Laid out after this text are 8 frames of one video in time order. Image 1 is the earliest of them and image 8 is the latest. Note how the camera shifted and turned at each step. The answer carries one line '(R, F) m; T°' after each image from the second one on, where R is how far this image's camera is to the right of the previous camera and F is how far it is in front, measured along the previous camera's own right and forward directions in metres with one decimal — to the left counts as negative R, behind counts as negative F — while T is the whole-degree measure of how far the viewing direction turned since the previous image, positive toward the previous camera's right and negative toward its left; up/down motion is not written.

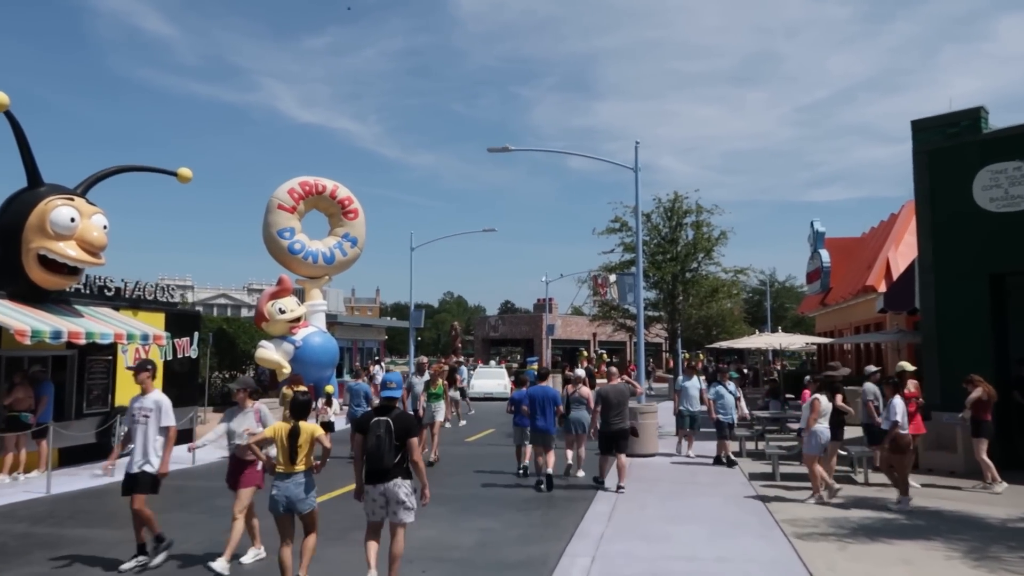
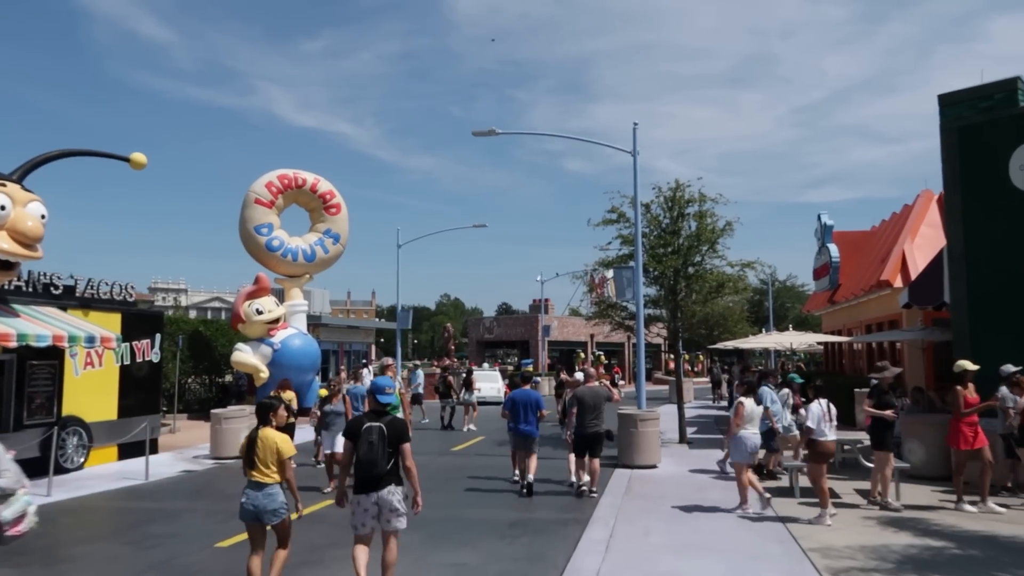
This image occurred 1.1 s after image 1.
(+0.2, +1.3) m; 0°
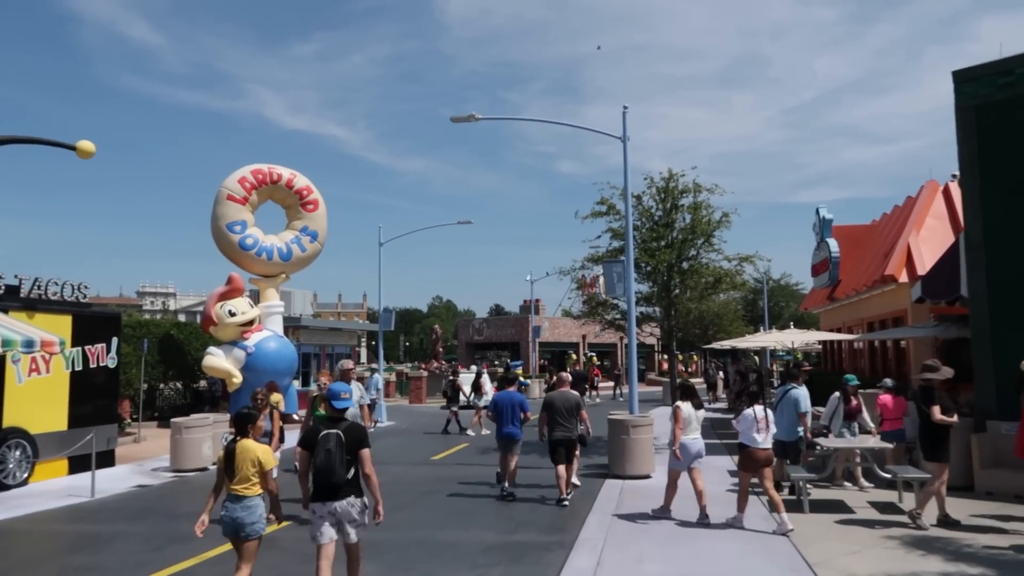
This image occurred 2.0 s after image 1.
(+0.2, +1.0) m; +1°
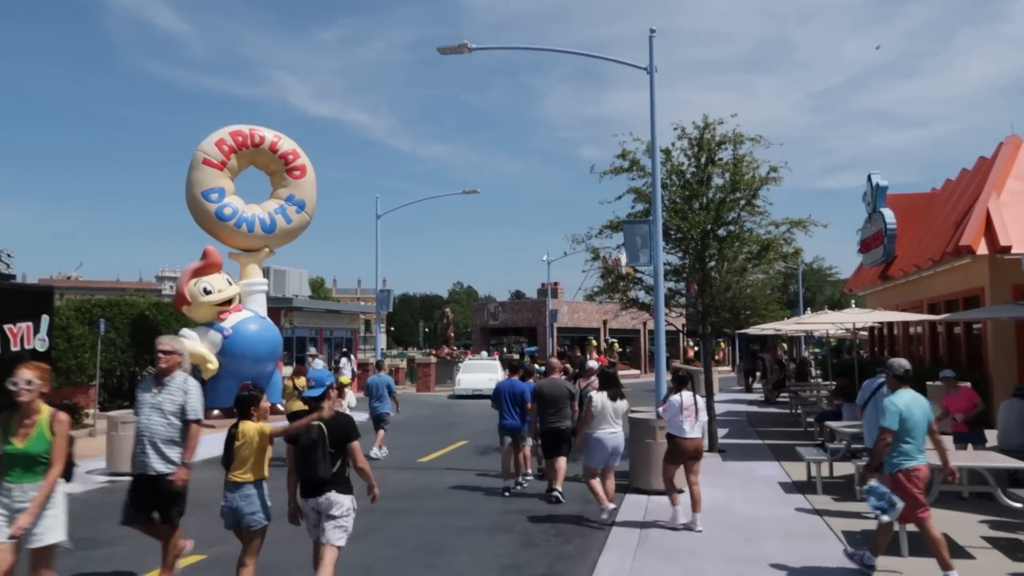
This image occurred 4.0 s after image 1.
(+0.3, +2.5) m; -2°
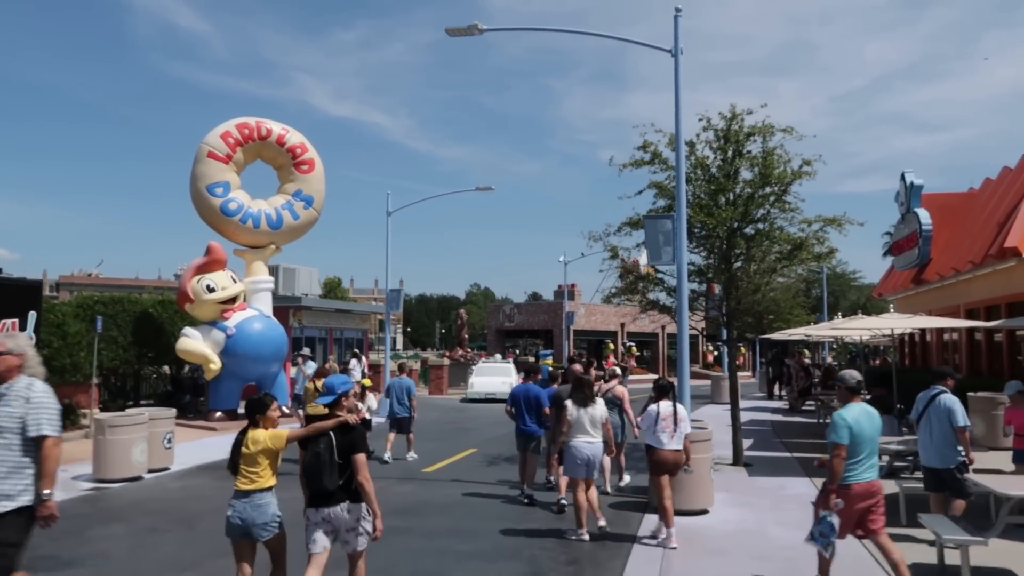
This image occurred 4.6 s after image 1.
(+0.1, +0.8) m; -1°
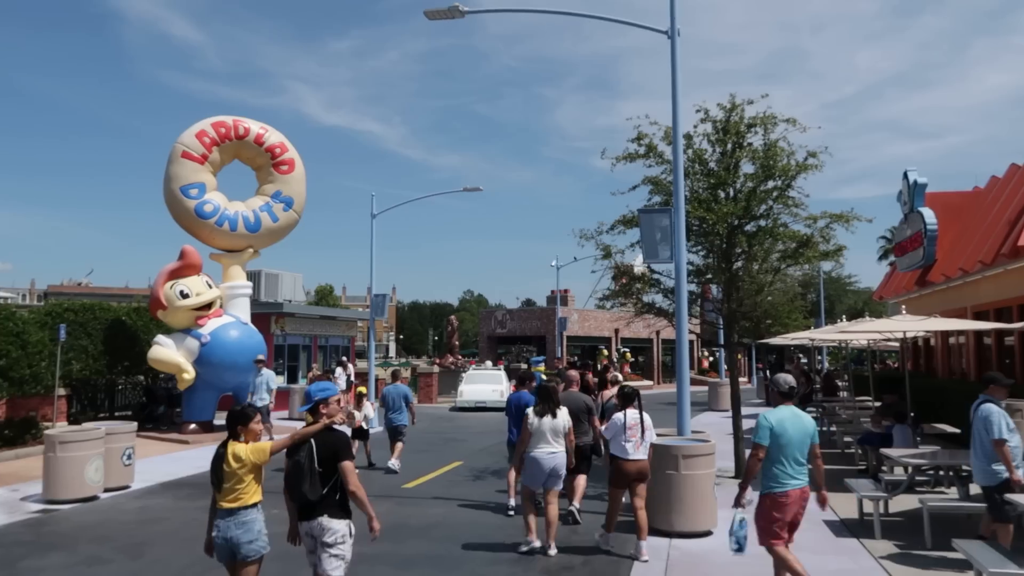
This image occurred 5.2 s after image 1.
(+0.1, +0.8) m; 0°
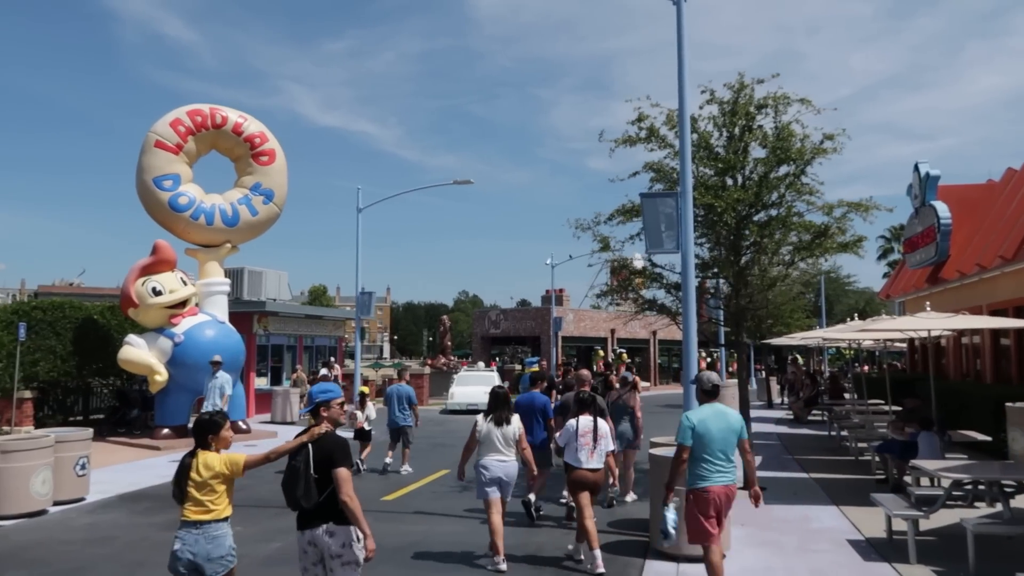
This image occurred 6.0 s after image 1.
(+0.1, +0.9) m; 0°
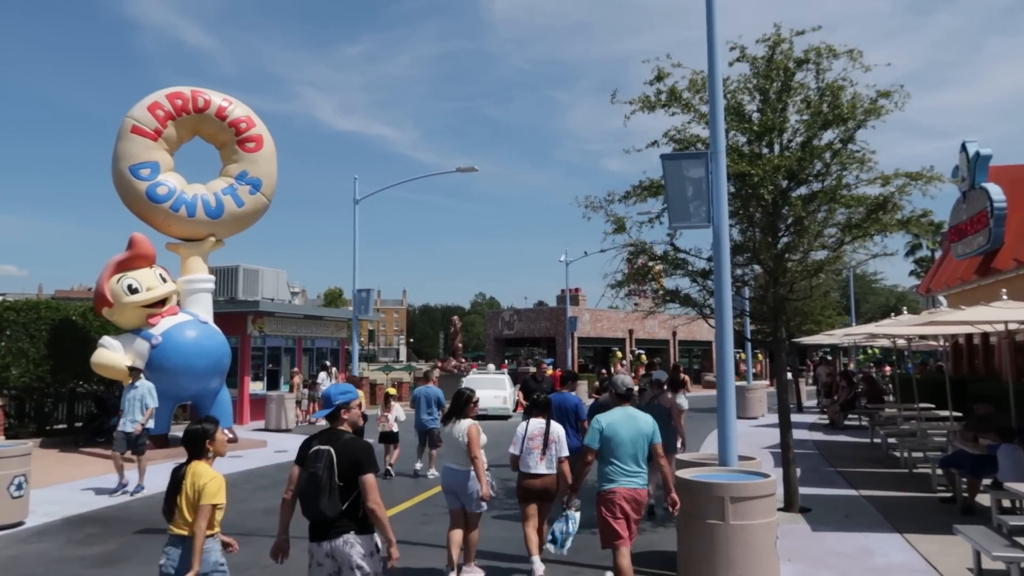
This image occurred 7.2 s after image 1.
(+0.2, +1.5) m; -1°
